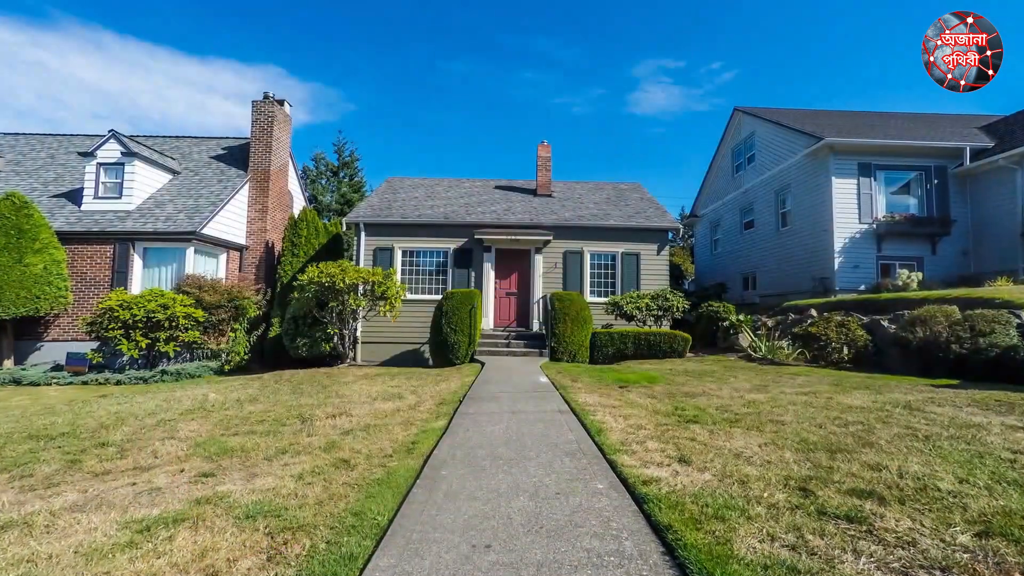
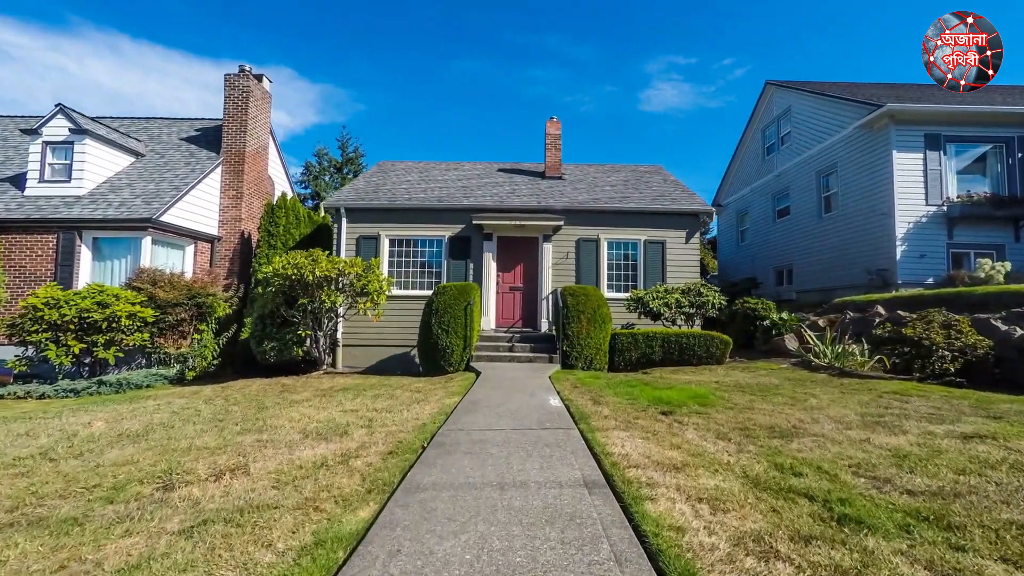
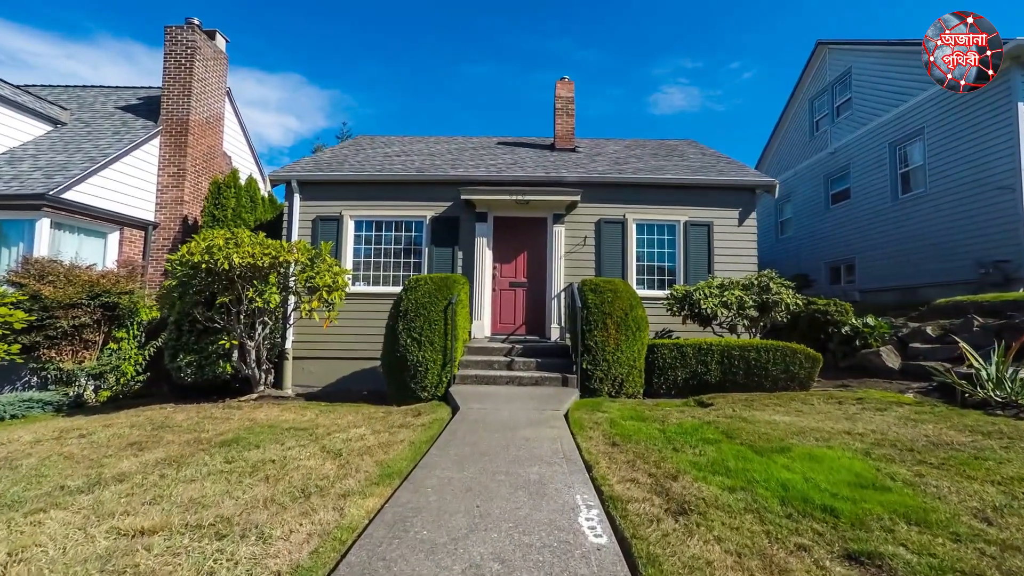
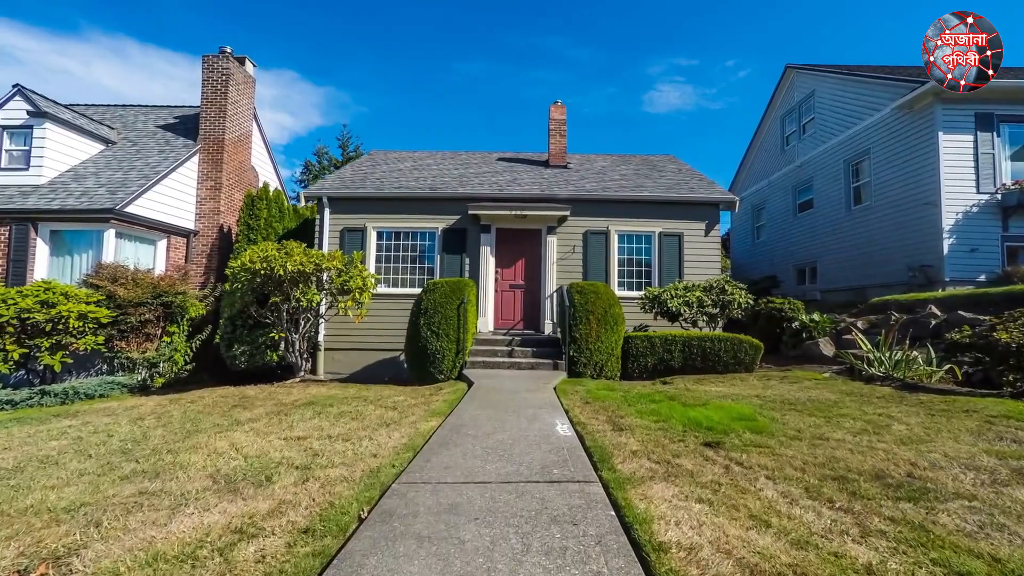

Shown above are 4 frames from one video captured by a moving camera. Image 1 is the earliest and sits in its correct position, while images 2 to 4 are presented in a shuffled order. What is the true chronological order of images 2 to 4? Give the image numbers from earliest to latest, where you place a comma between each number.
2, 4, 3
